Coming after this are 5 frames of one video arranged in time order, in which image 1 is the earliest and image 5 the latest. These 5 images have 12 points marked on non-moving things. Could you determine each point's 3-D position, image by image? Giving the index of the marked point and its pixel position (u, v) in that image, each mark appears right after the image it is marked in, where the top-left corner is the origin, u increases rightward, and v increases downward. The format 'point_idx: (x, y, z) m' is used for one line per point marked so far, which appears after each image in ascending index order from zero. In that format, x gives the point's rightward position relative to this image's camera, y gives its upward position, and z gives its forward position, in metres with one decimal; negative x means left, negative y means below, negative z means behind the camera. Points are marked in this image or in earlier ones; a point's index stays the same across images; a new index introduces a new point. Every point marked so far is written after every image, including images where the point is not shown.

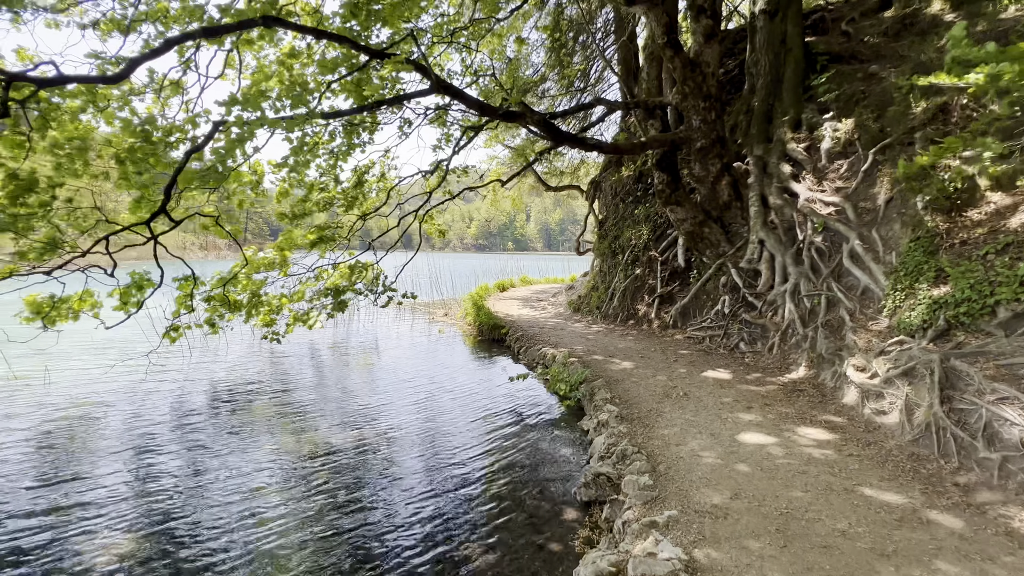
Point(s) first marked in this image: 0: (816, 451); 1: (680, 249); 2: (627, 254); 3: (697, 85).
0: (+2.3, -1.3, +3.5) m
1: (+3.1, +0.7, +8.2) m
2: (+2.4, +0.7, +9.3) m
3: (+2.8, +3.1, +6.8) m
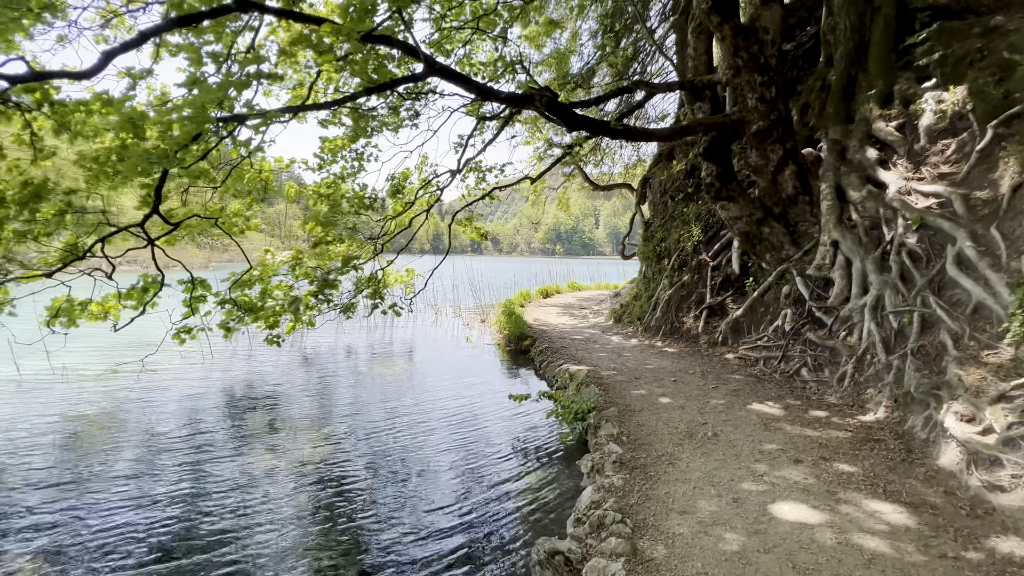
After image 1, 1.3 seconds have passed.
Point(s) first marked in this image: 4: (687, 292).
0: (+2.0, -1.4, +2.4) m
1: (+3.5, +0.6, +7.0) m
2: (+3.0, +0.5, +8.2) m
3: (+3.0, +2.9, +5.7) m
4: (+3.0, -0.1, +7.7) m
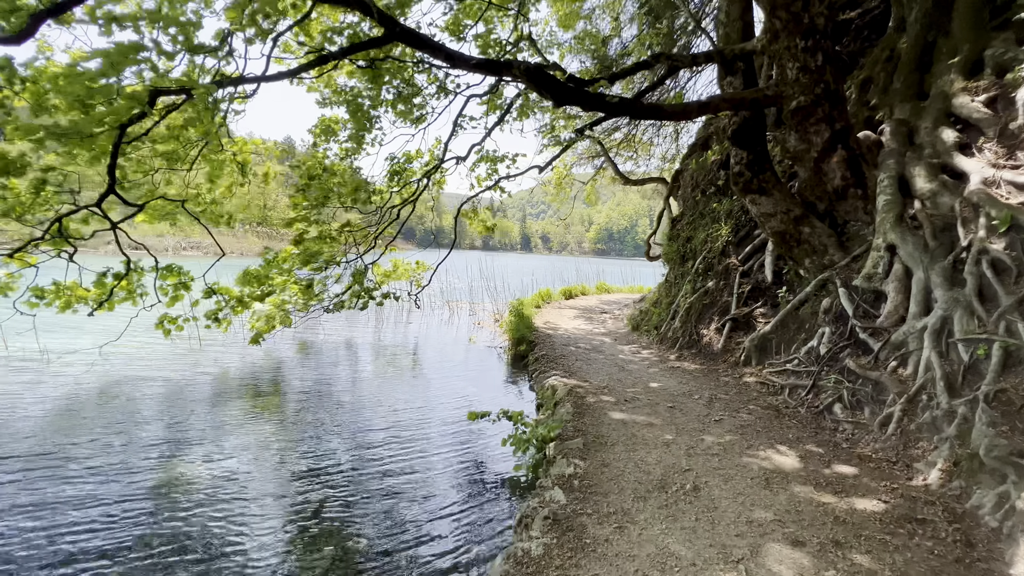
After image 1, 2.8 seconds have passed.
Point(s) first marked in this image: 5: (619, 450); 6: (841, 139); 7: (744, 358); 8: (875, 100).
0: (+1.3, -1.4, +1.5) m
1: (+3.4, +0.4, +5.9) m
2: (+3.0, +0.4, +7.1) m
3: (+2.9, +2.8, +4.6) m
4: (+3.0, -0.2, +6.7) m
5: (+0.8, -1.3, +3.5) m
6: (+3.5, +1.6, +4.8) m
7: (+2.9, -0.9, +5.6) m
8: (+4.4, +2.3, +5.4) m
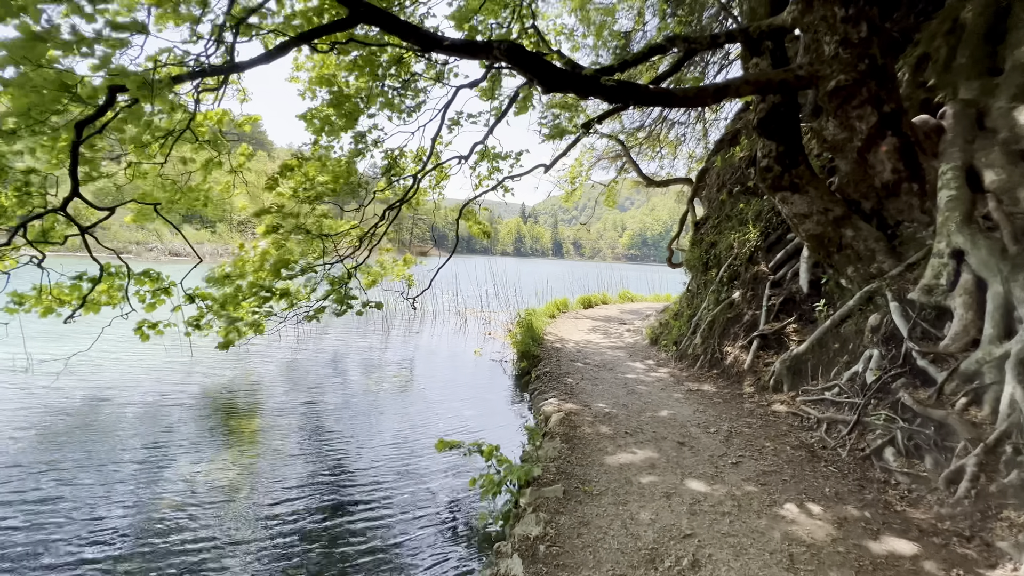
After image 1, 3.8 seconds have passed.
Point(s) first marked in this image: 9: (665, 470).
0: (+0.9, -1.5, +0.8) m
1: (+3.3, +0.3, +5.1) m
2: (+3.0, +0.3, +6.4) m
3: (+2.8, +2.7, +3.9) m
4: (+3.0, -0.3, +5.9) m
5: (+0.6, -1.4, +2.9) m
6: (+3.4, +1.5, +4.0) m
7: (+2.8, -1.0, +4.8) m
8: (+4.3, +2.1, +4.6) m
9: (+1.1, -1.3, +3.3) m
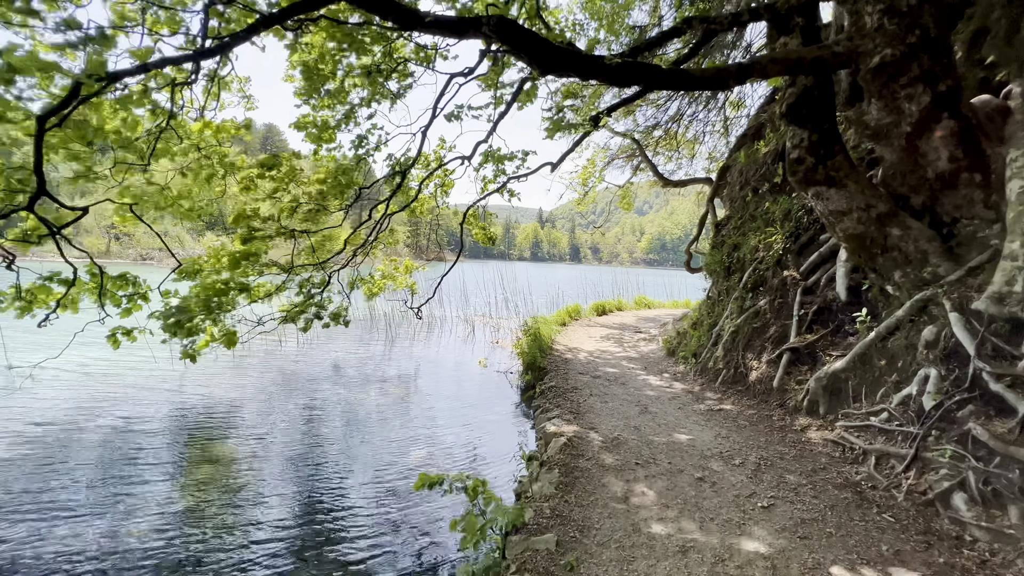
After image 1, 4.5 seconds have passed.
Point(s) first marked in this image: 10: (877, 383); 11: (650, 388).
0: (+0.8, -1.5, +0.3) m
1: (+3.3, +0.2, +4.5) m
2: (+3.0, +0.2, +5.8) m
3: (+2.7, +2.6, +3.3) m
4: (+3.0, -0.4, +5.3) m
5: (+0.5, -1.4, +2.4) m
6: (+3.3, +1.4, +3.4) m
7: (+2.8, -1.1, +4.3) m
8: (+4.2, +2.1, +4.0) m
9: (+1.0, -1.4, +2.7) m
10: (+3.1, -0.8, +3.8) m
11: (+1.8, -1.3, +5.7) m
